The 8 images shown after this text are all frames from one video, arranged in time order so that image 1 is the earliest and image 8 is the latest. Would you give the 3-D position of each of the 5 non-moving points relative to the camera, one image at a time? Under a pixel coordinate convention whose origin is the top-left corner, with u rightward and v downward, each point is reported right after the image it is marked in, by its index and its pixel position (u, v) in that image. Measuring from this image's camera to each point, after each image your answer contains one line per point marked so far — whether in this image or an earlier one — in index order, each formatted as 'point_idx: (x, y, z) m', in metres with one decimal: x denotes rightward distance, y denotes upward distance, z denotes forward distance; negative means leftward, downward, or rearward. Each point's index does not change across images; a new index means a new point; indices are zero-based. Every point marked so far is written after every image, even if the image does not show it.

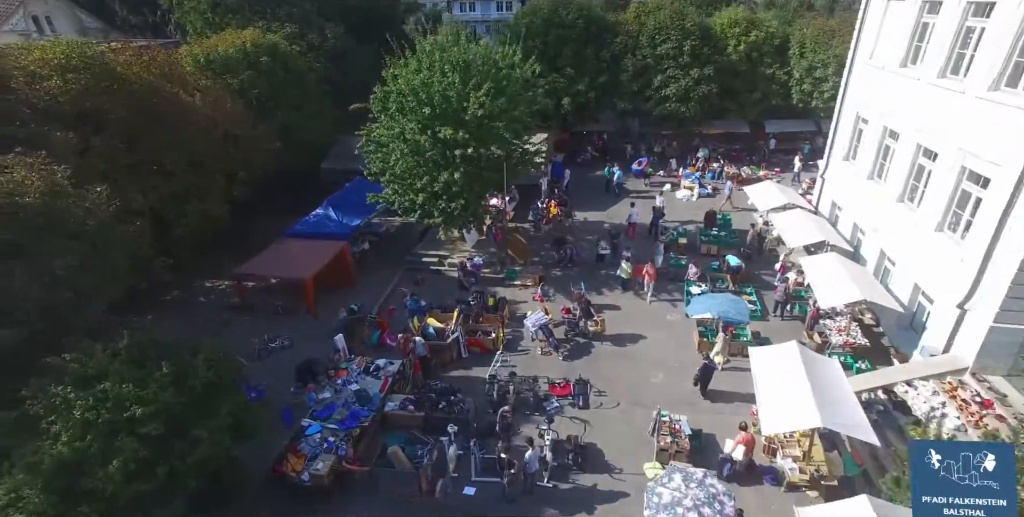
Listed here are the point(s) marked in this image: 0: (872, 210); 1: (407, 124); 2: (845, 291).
0: (+12.8, +1.7, +18.9) m
1: (-3.9, +5.0, +19.8) m
2: (+10.2, -1.0, +16.2) m
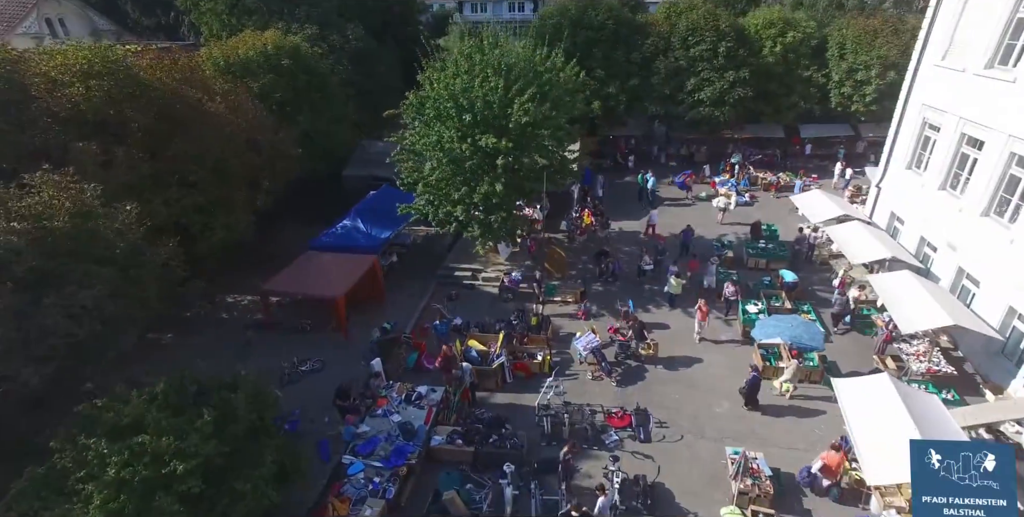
0: (+14.3, +1.1, +17.6) m
1: (-2.4, +4.5, +18.6) m
2: (+11.7, -1.6, +14.9) m
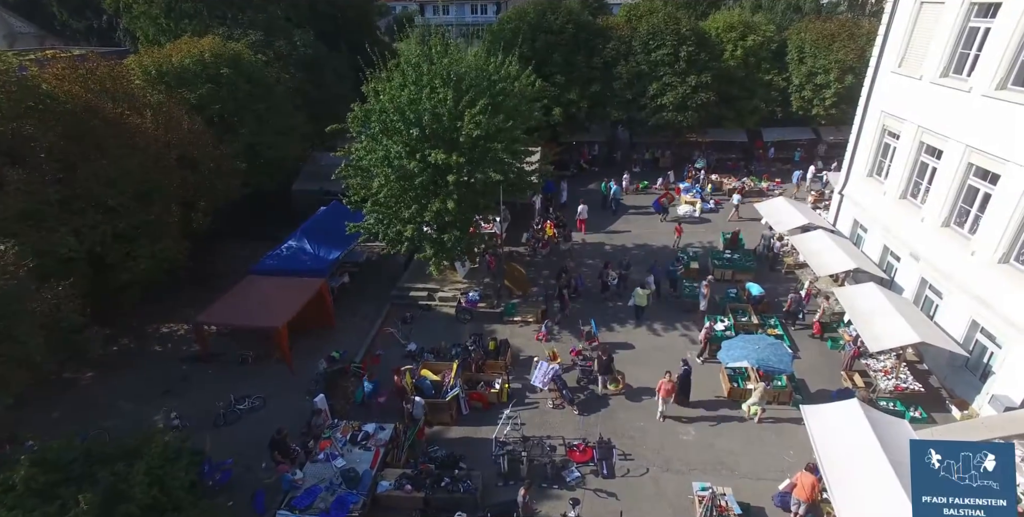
0: (+12.9, +0.8, +17.3) m
1: (-3.9, +3.7, +17.5) m
2: (+10.4, -2.0, +14.5) m
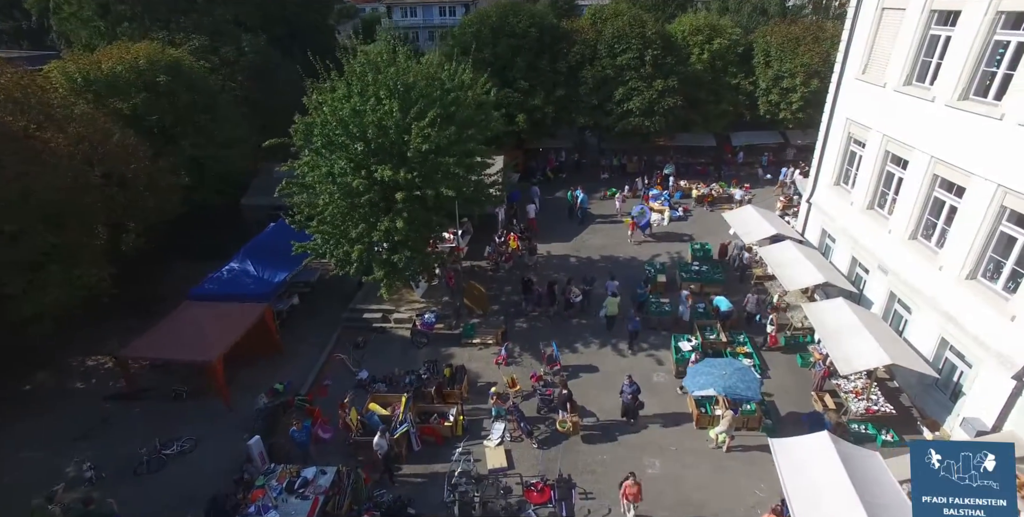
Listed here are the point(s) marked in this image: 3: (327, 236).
0: (+11.5, +0.4, +16.8) m
1: (-5.4, +3.0, +16.3) m
2: (+9.2, -2.4, +13.8) m
3: (-5.9, +0.7, +17.0) m
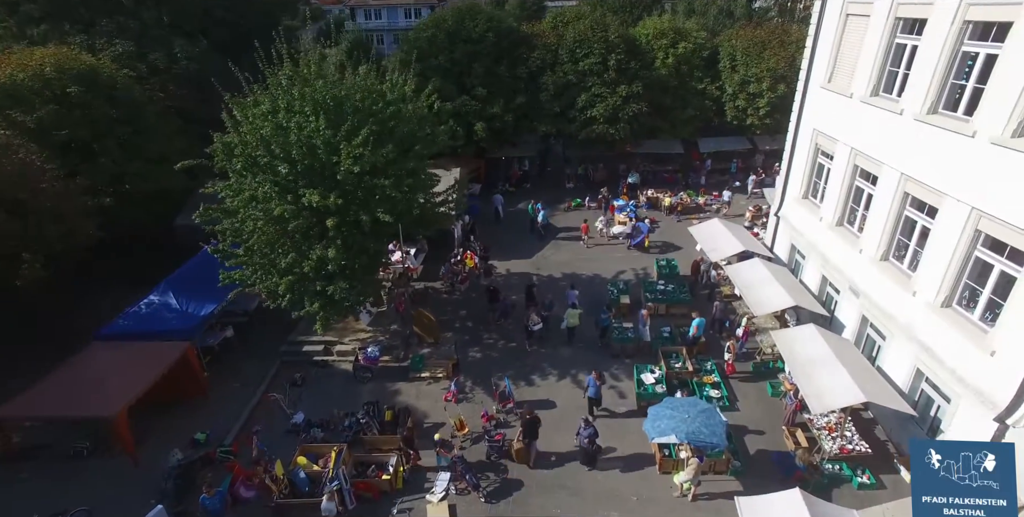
0: (+9.9, -0.2, +15.8) m
1: (-7.0, +2.0, +14.6) m
2: (+7.8, -3.1, +12.7) m
3: (-7.4, -0.2, +15.3) m
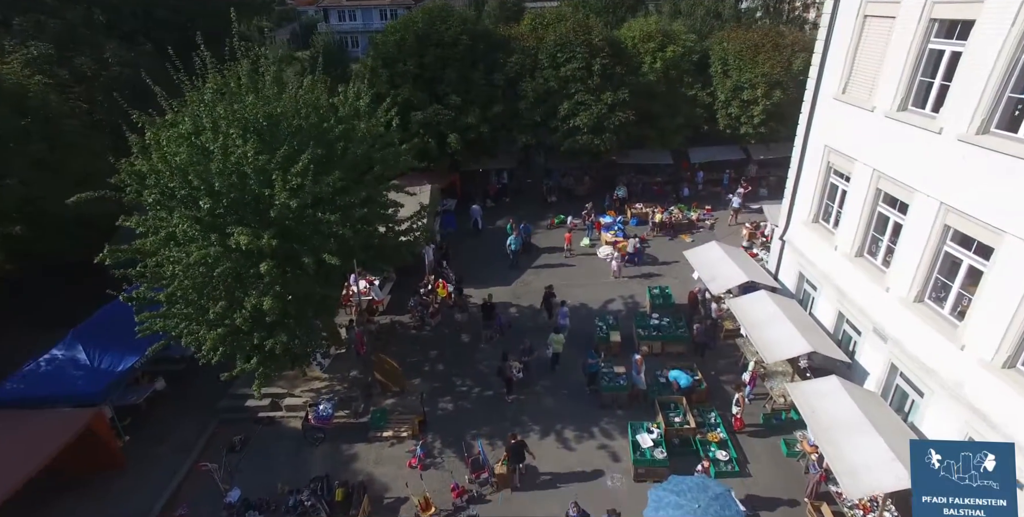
0: (+9.2, -1.2, +13.7) m
1: (-7.6, +0.8, +12.1) m
2: (+7.3, -4.0, +10.6) m
3: (-8.1, -1.4, +12.8) m
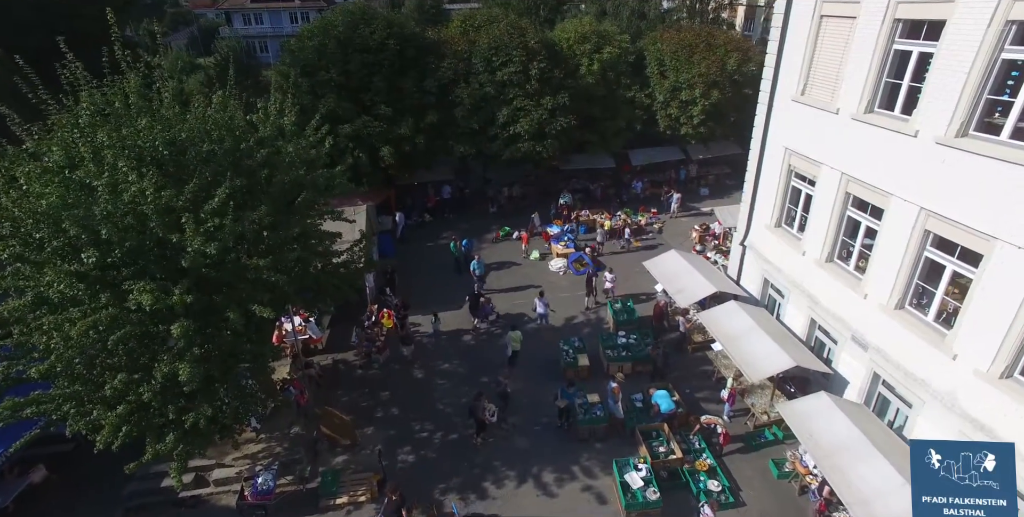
0: (+8.4, -1.3, +13.3) m
1: (-8.2, -0.4, +9.6) m
2: (+7.0, -4.3, +10.0) m
3: (-8.6, -2.7, +10.2) m
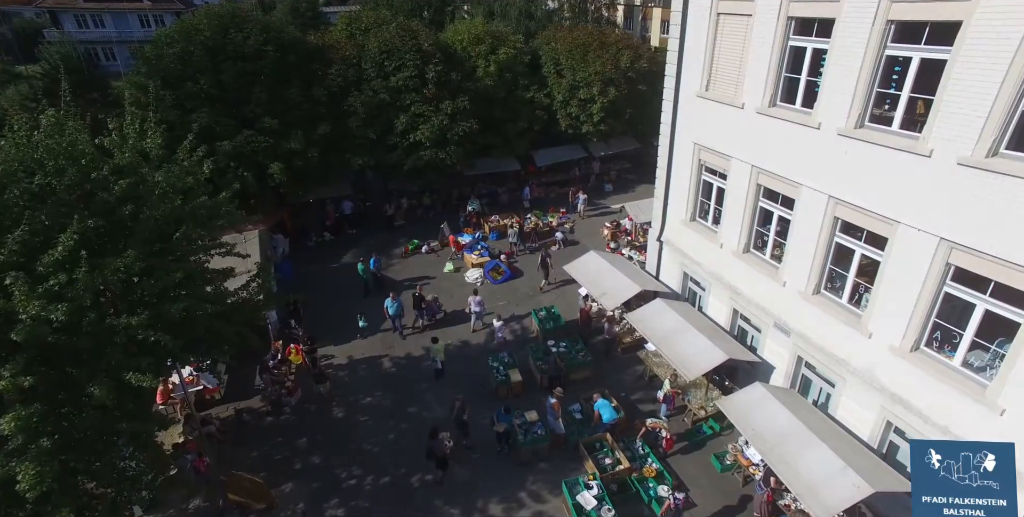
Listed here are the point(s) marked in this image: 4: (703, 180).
0: (+6.6, -1.0, +13.7) m
1: (-9.1, -1.6, +7.1) m
2: (+6.1, -4.1, +10.3) m
3: (-9.4, -3.9, +7.7) m
4: (+5.6, +2.3, +15.7) m
